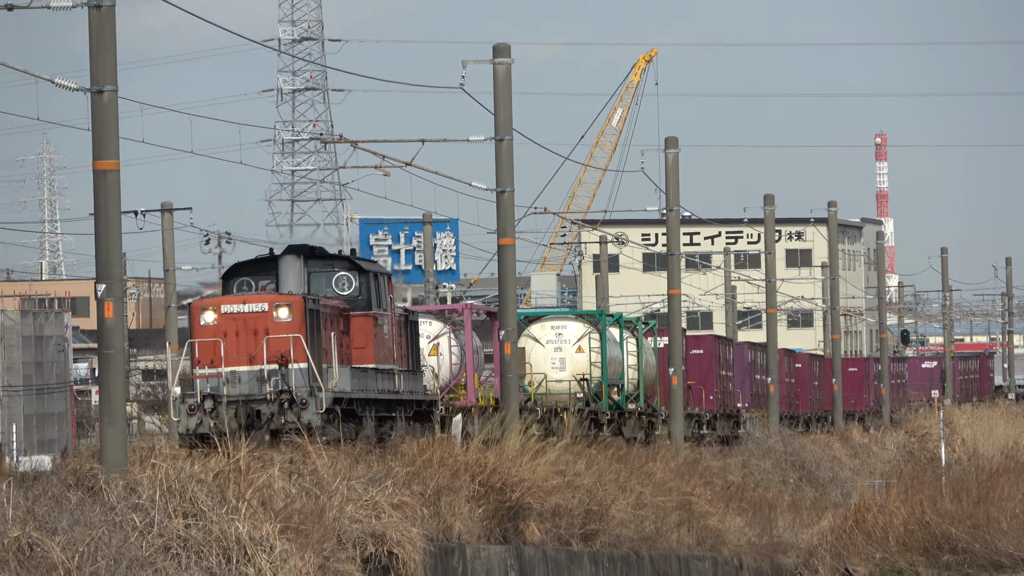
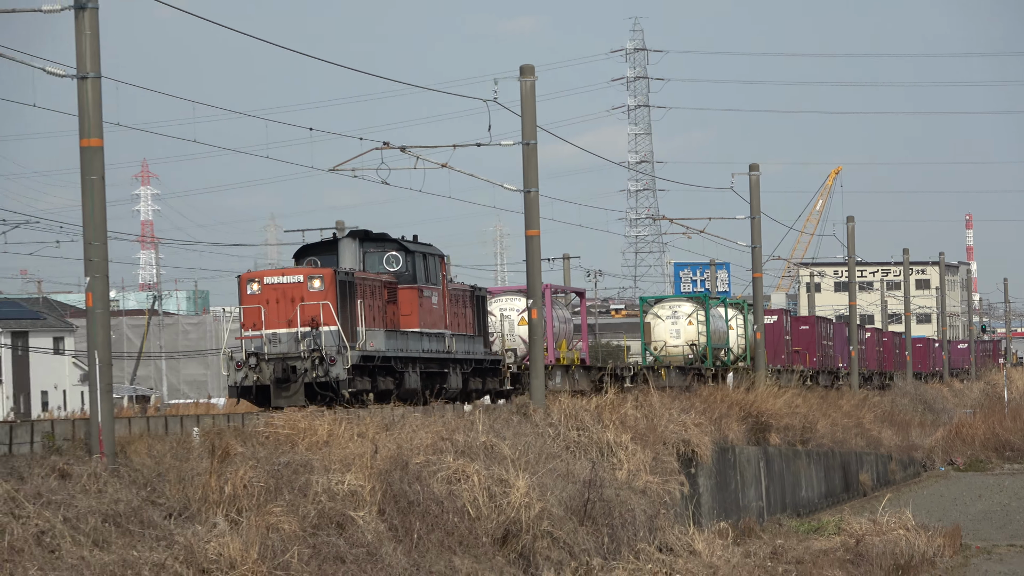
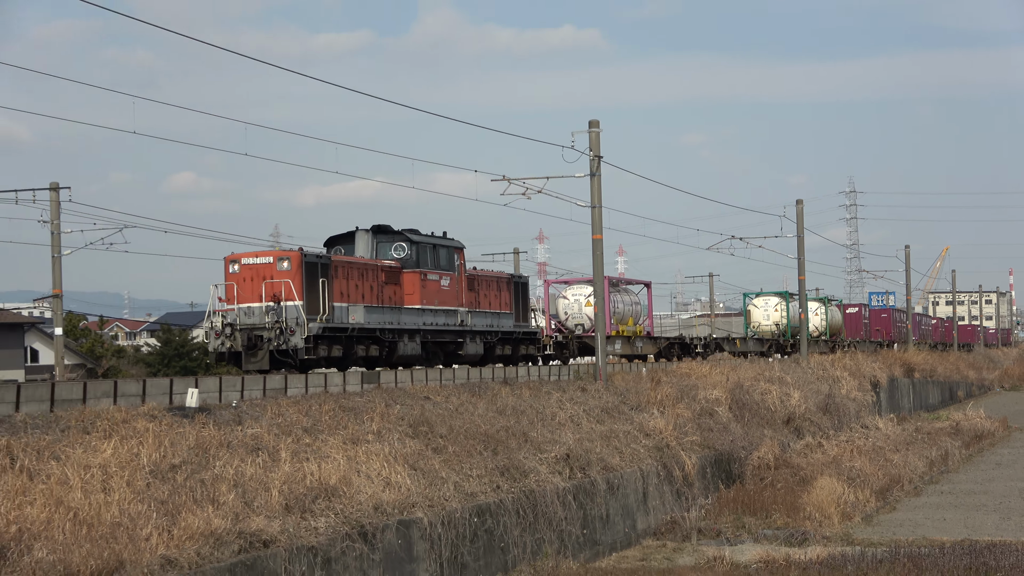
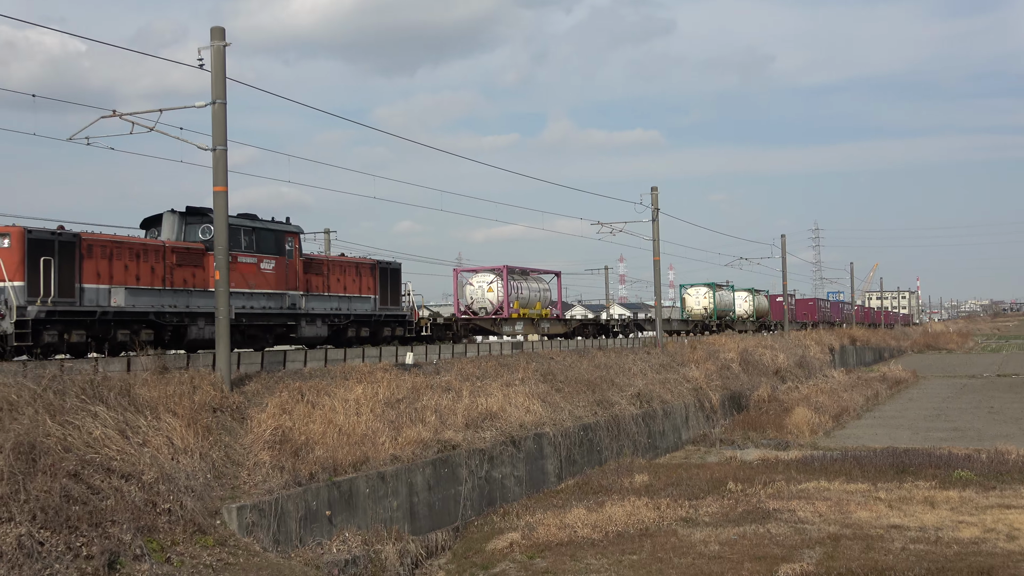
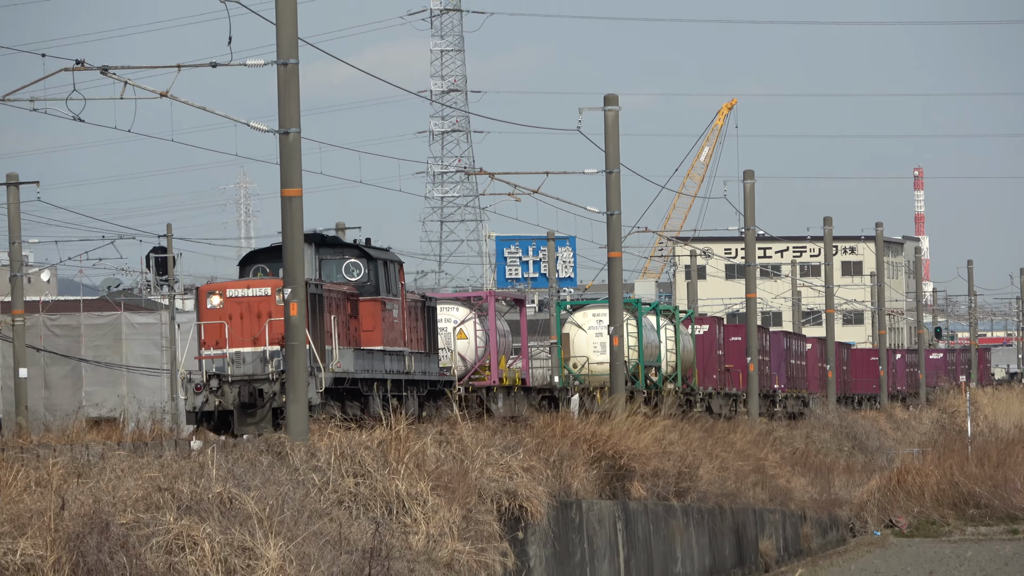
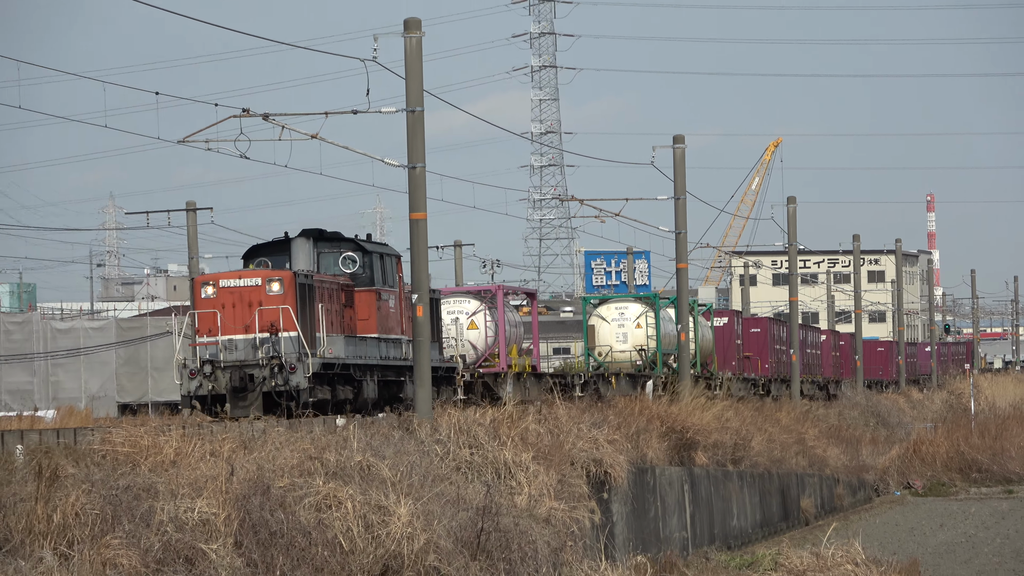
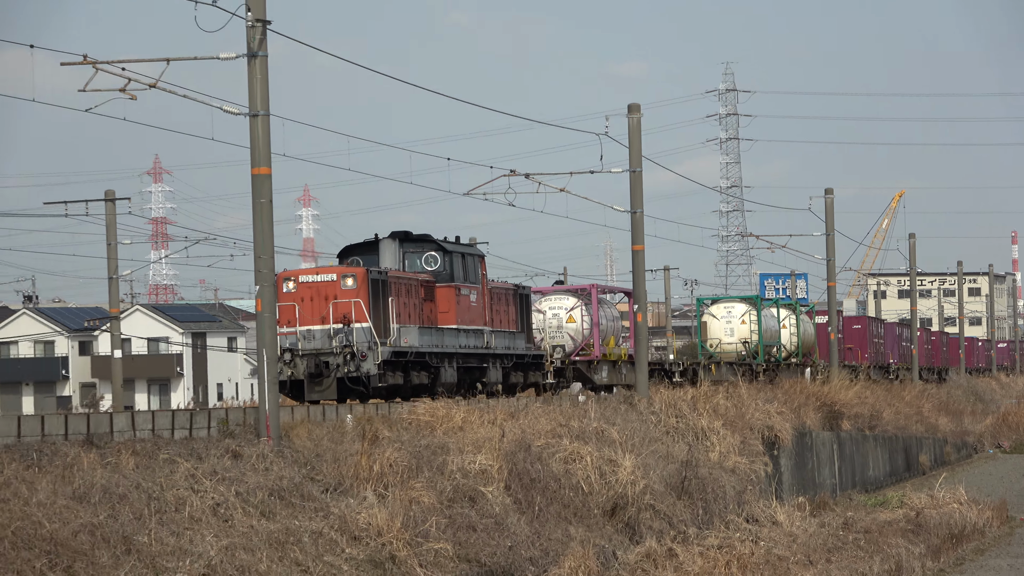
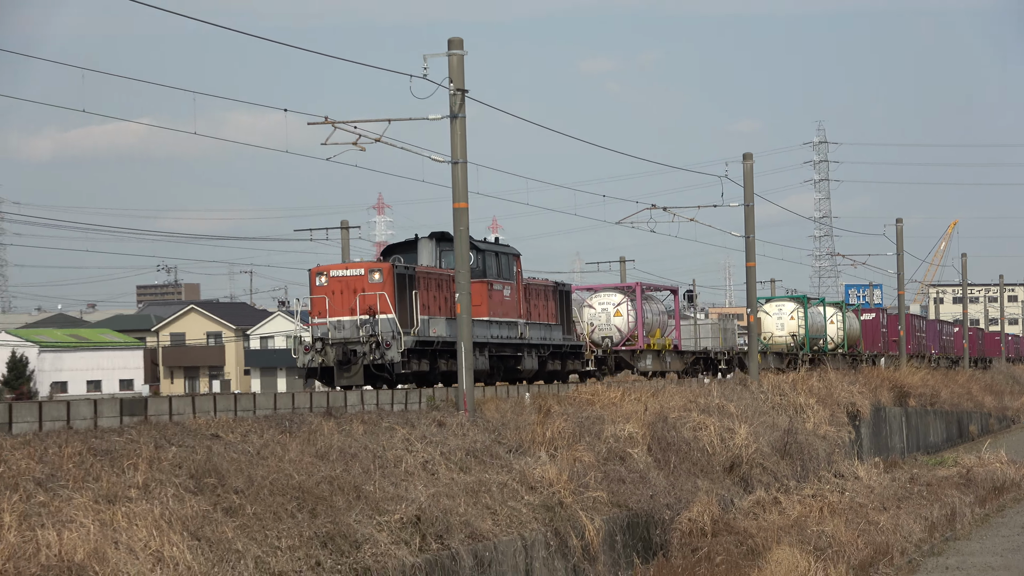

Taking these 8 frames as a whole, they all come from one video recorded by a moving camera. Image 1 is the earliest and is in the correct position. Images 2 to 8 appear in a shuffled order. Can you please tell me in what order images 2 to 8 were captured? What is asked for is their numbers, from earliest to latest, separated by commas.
5, 6, 2, 7, 8, 3, 4
